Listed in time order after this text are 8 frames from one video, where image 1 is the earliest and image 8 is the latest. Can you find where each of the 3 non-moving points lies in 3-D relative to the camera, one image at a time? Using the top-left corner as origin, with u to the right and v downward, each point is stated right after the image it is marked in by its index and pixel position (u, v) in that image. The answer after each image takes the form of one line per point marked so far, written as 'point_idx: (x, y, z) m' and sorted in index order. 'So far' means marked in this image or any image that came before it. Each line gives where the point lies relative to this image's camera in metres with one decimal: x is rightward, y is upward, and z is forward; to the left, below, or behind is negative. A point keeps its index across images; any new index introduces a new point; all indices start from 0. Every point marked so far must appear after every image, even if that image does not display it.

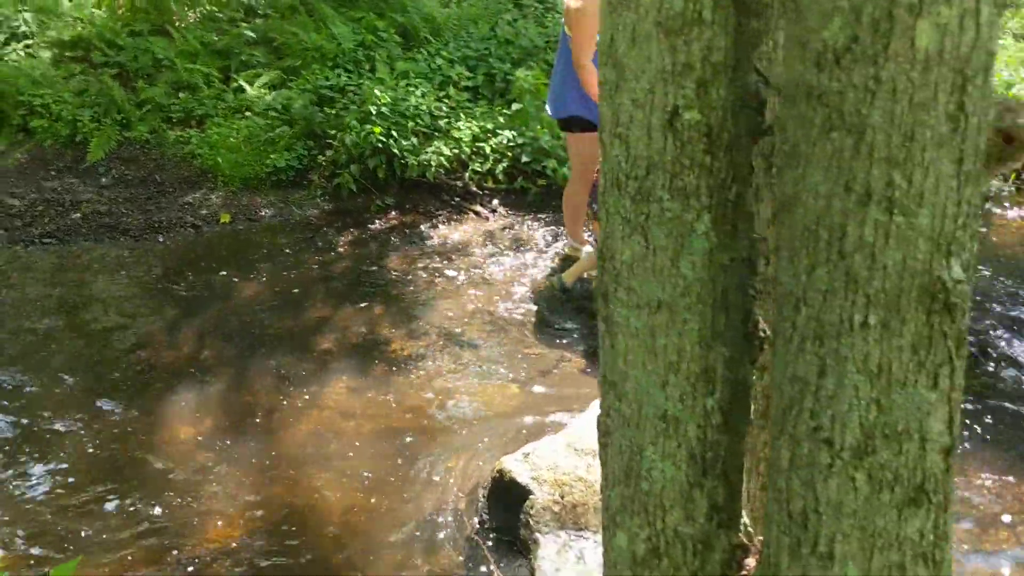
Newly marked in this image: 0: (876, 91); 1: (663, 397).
0: (+0.4, +0.2, +1.2) m
1: (+0.2, -0.2, +1.5) m
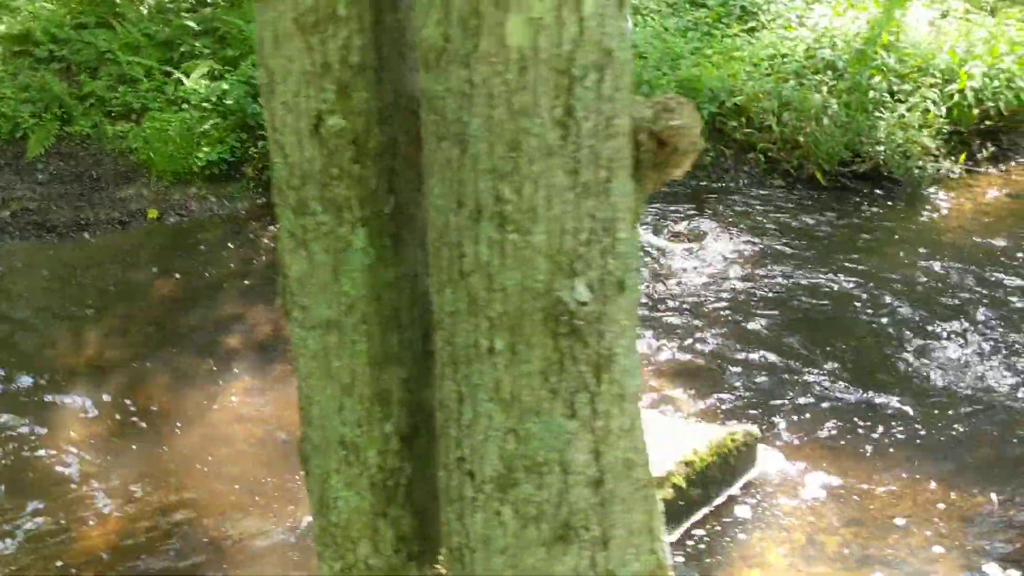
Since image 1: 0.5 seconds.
0: (0.0, +0.2, +1.1) m
1: (-0.2, -0.2, +1.4) m
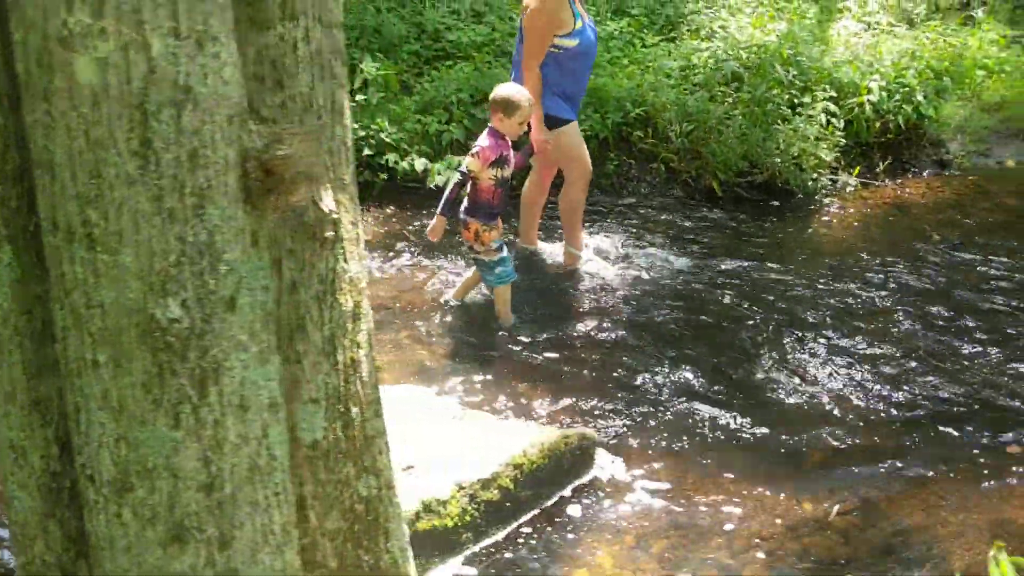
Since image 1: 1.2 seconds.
0: (-0.5, +0.2, +1.2) m
1: (-0.7, -0.2, +1.5) m
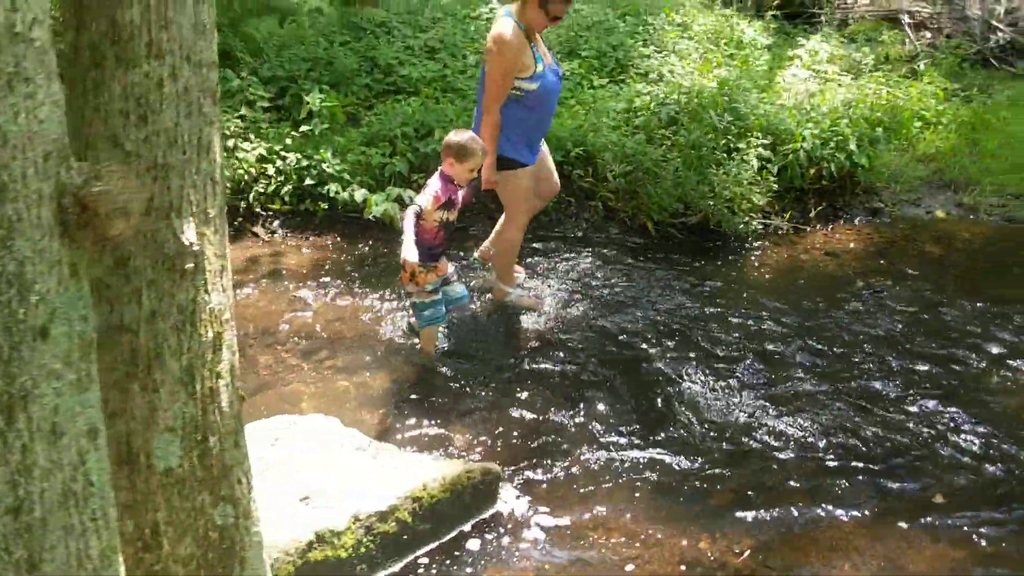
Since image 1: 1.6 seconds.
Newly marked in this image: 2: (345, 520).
0: (-0.8, +0.2, +1.2) m
1: (-1.0, -0.2, +1.5) m
2: (-0.5, -0.7, +2.9) m
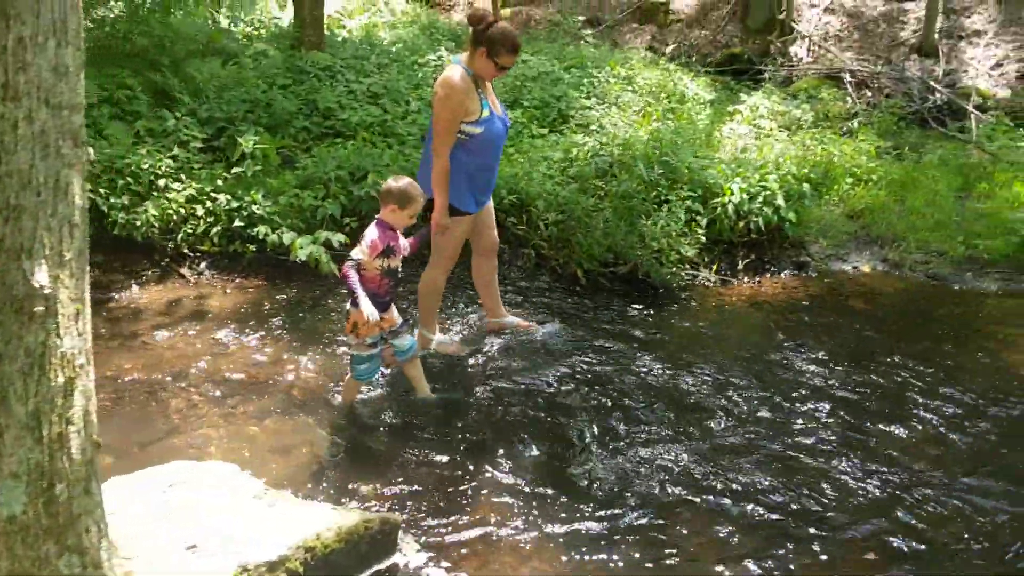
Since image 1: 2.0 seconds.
0: (-1.0, +0.1, +1.2) m
1: (-1.3, -0.3, +1.5) m
2: (-0.8, -0.8, +2.9) m
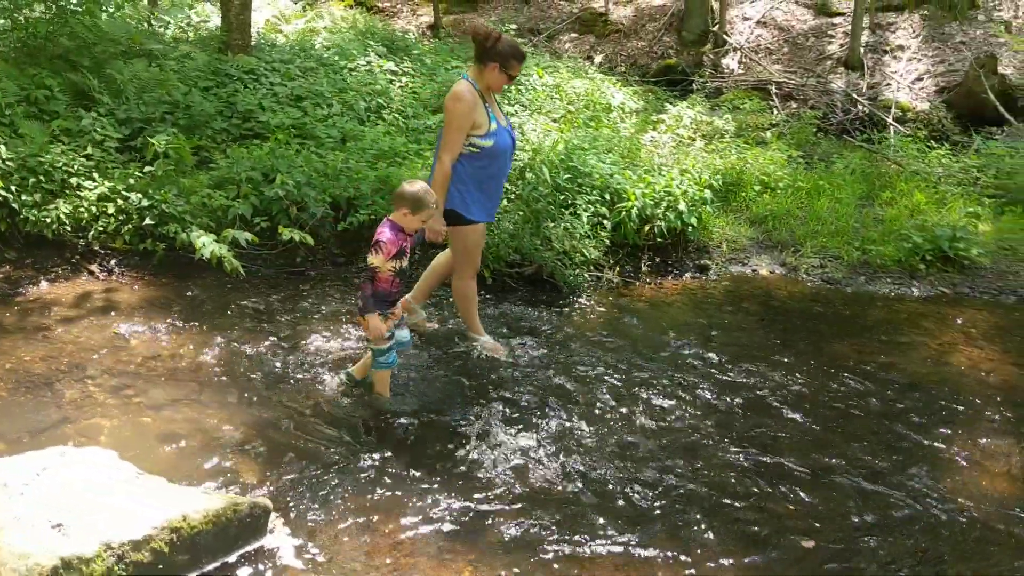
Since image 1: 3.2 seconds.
0: (-1.4, +0.2, +1.3) m
1: (-1.7, -0.2, +1.6) m
2: (-1.3, -0.8, +3.0) m
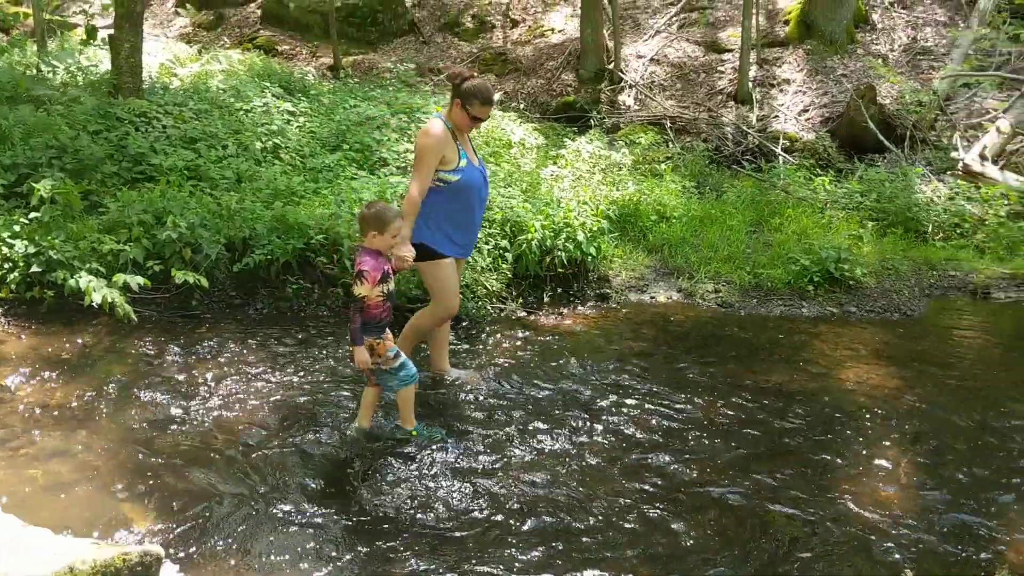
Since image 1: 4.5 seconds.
0: (-1.6, +0.1, +1.2) m
1: (-1.9, -0.3, +1.4) m
2: (-1.6, -0.9, +2.9) m
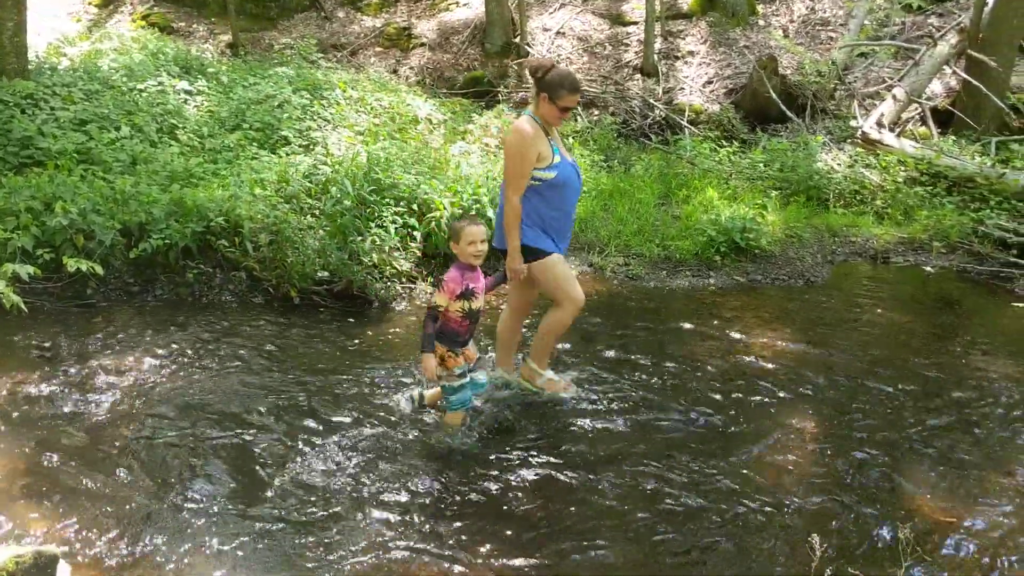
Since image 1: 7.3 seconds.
0: (-1.8, +0.1, +1.0) m
1: (-2.0, -0.4, +1.2) m
2: (-1.8, -0.9, +2.7) m
